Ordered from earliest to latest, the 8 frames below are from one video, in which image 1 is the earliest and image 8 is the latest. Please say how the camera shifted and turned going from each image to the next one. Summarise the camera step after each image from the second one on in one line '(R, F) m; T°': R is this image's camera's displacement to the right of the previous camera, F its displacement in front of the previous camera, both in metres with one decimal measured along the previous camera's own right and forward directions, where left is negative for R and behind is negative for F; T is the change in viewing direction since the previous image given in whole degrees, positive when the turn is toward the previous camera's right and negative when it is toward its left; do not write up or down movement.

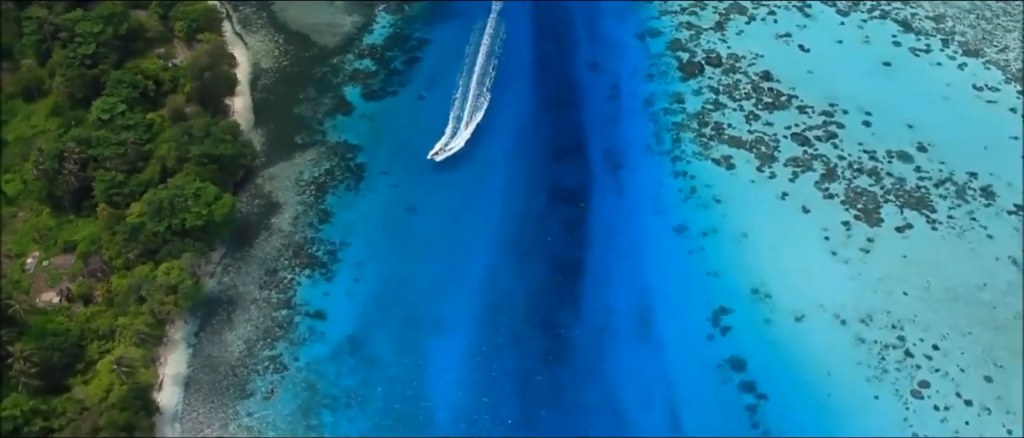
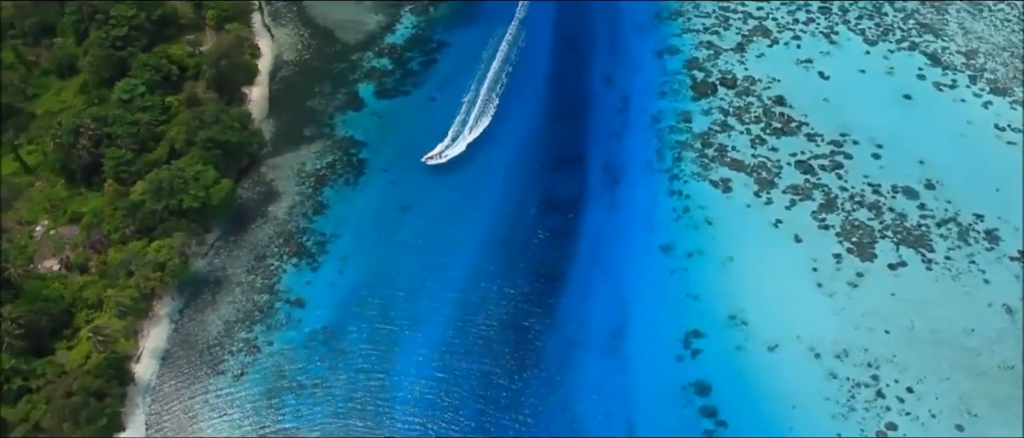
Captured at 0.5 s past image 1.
(+2.3, -0.1) m; -4°
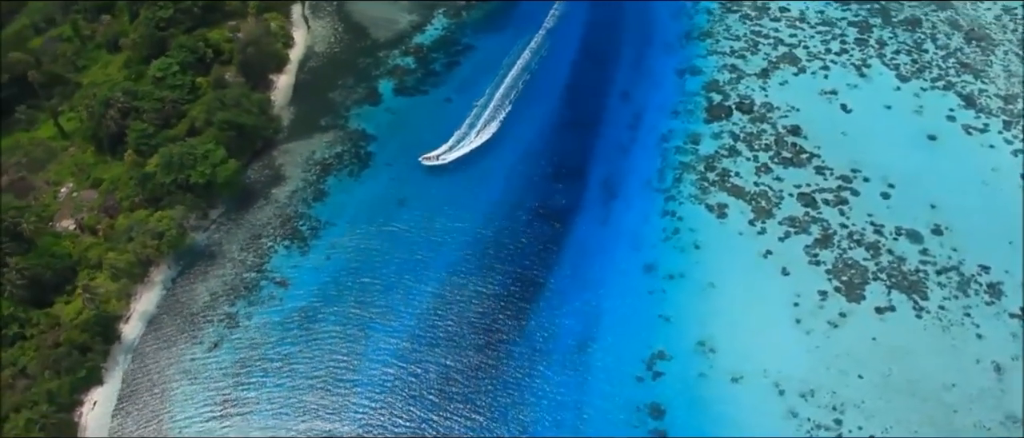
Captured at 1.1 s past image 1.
(+2.9, -0.1) m; -5°
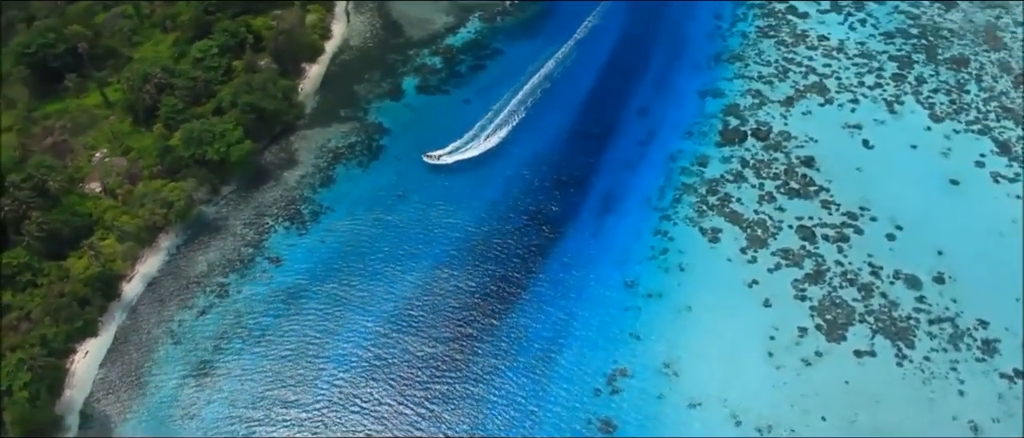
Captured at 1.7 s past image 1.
(+3.1, -0.1) m; -6°
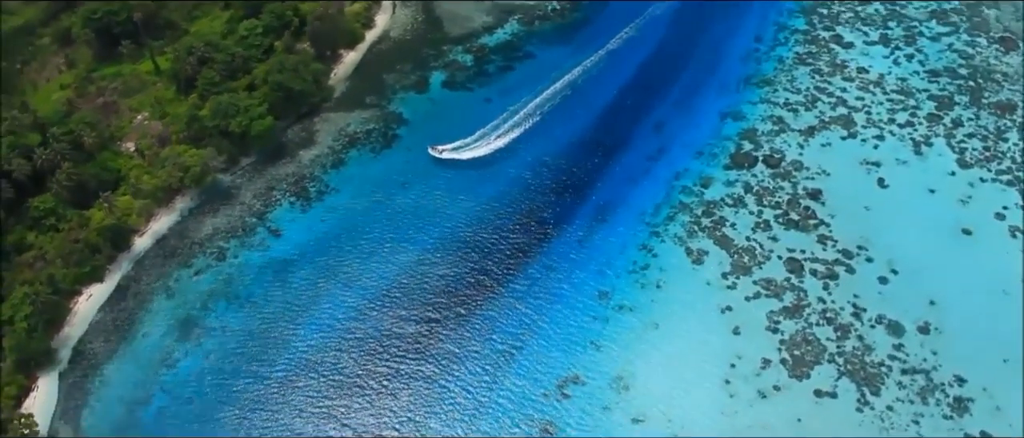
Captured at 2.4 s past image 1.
(+3.4, -0.3) m; -6°
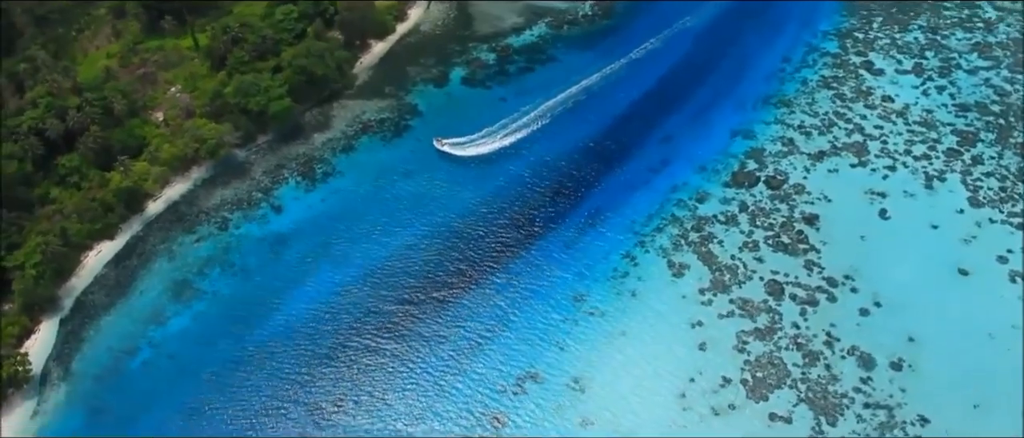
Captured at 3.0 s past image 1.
(+2.8, -0.4) m; -5°
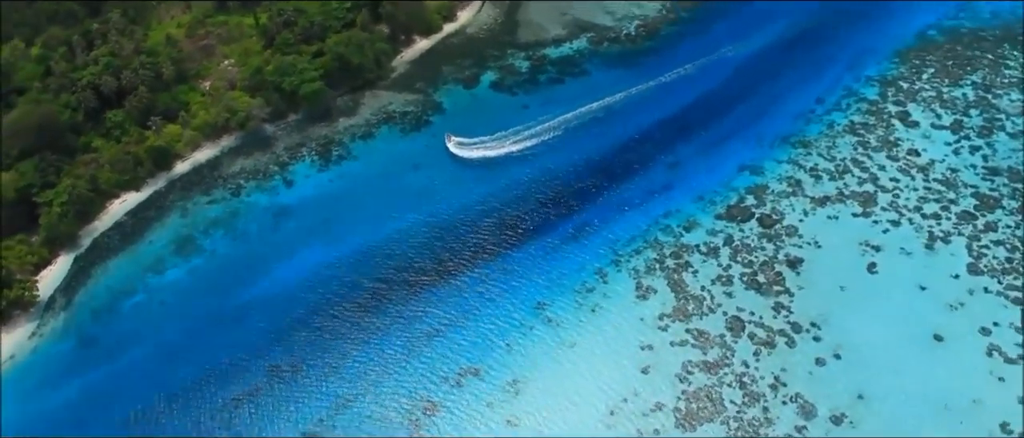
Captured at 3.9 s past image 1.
(+4.2, -0.7) m; -7°
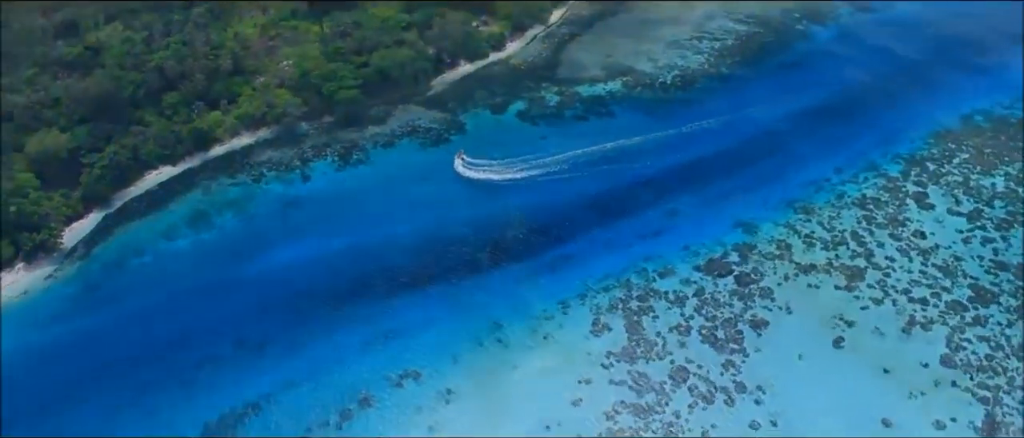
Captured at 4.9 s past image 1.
(+4.6, -1.0) m; -8°
